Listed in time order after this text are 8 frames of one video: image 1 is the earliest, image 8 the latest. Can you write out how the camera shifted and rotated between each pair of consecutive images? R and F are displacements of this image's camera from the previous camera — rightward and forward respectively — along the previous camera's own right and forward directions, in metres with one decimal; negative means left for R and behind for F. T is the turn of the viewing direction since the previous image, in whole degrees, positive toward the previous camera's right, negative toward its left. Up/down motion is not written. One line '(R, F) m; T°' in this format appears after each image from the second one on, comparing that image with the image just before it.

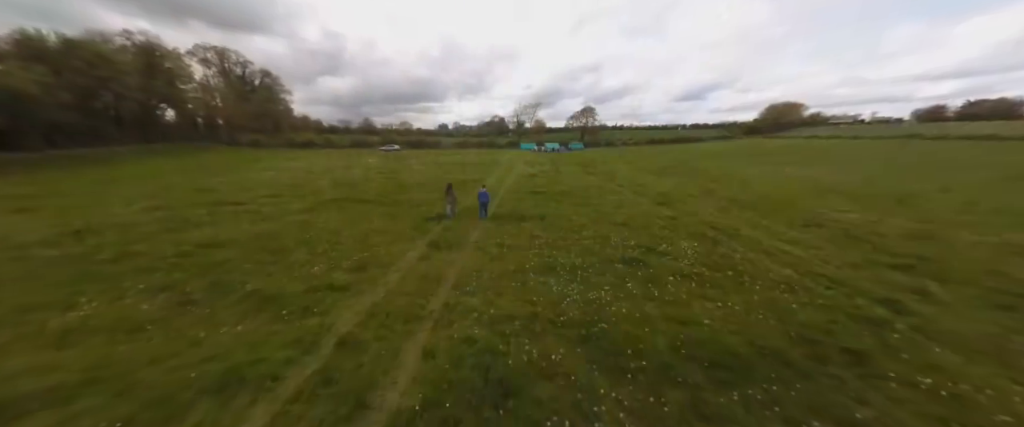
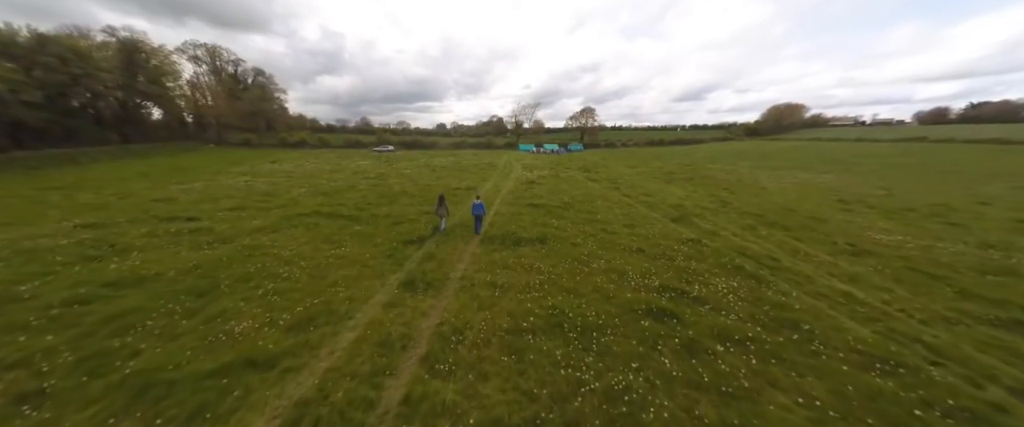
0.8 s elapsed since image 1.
(+0.1, +2.7) m; 0°
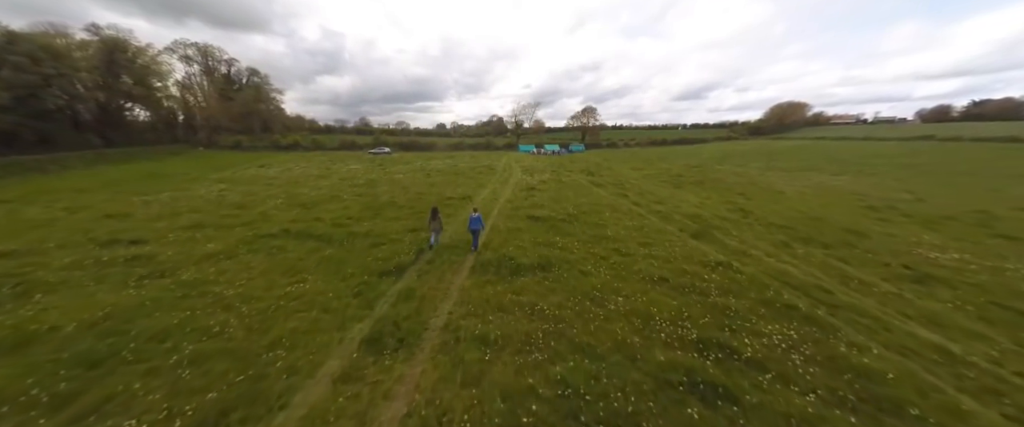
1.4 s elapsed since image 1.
(+0.1, +2.4) m; 0°
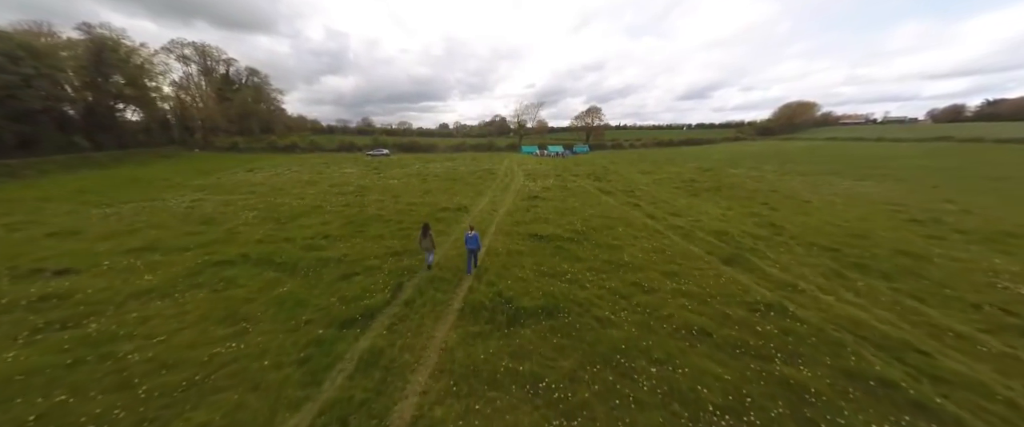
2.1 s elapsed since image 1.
(+0.1, +2.6) m; 0°
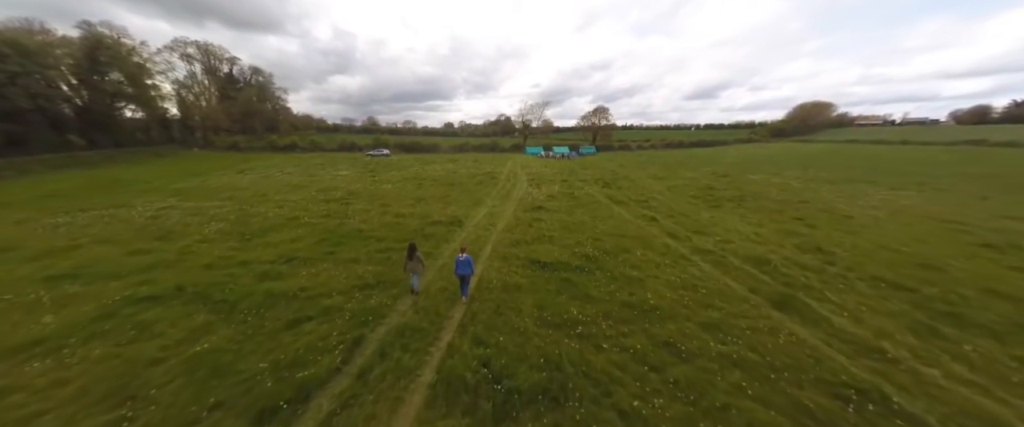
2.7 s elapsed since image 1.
(+0.3, +2.8) m; -1°
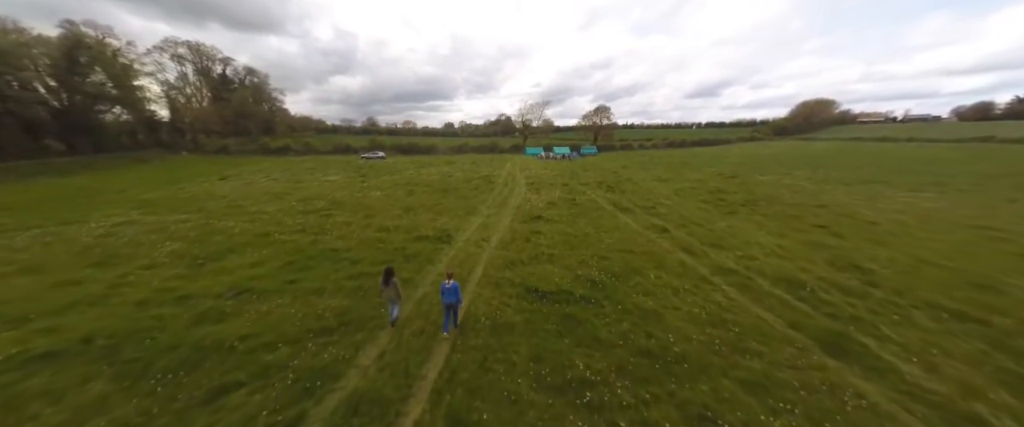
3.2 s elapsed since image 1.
(+0.3, +2.2) m; 0°
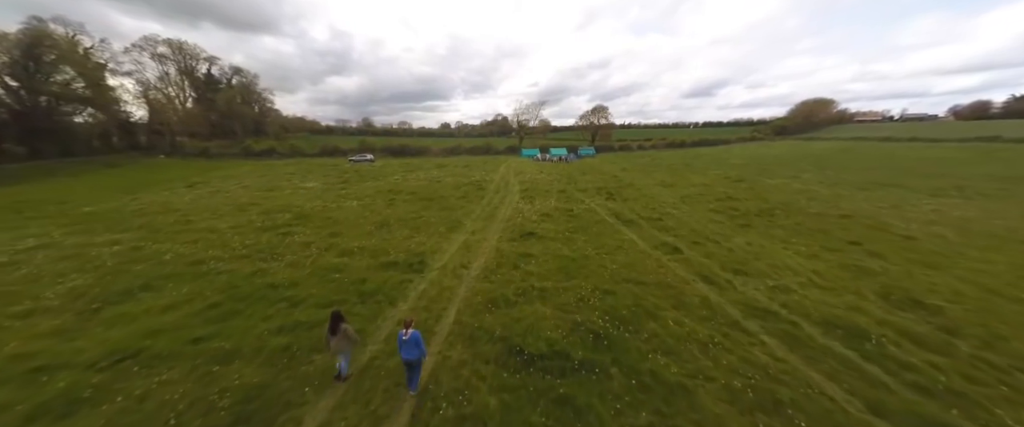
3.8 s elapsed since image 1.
(+0.6, +3.1) m; 0°
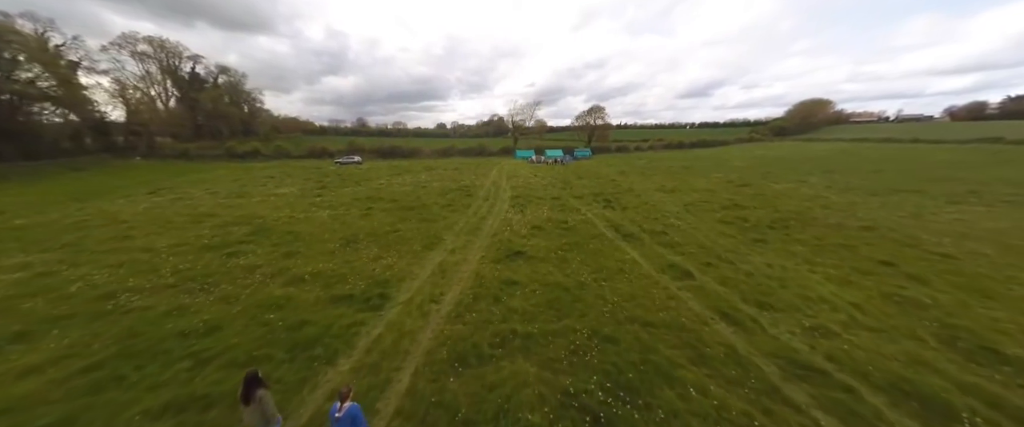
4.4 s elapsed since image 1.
(+0.7, +2.7) m; +1°
